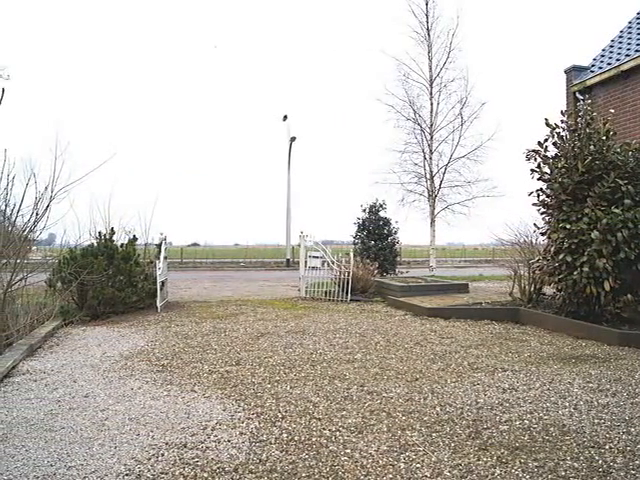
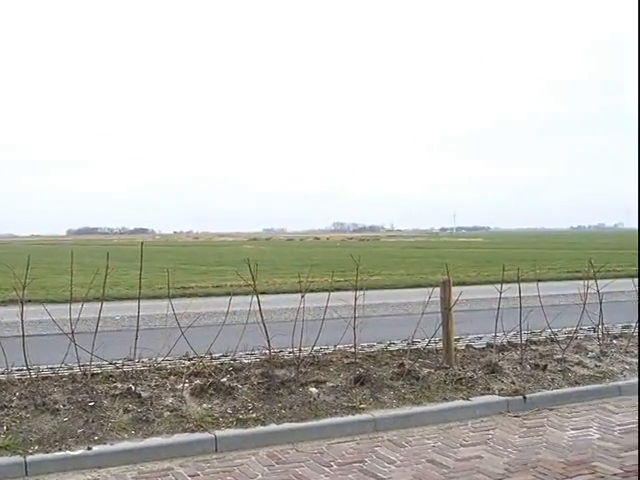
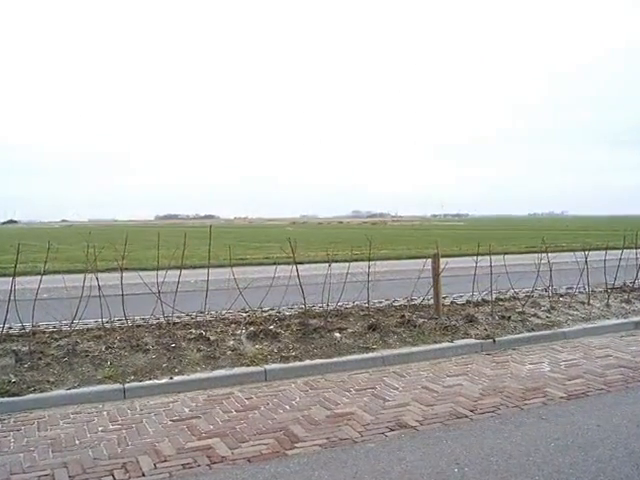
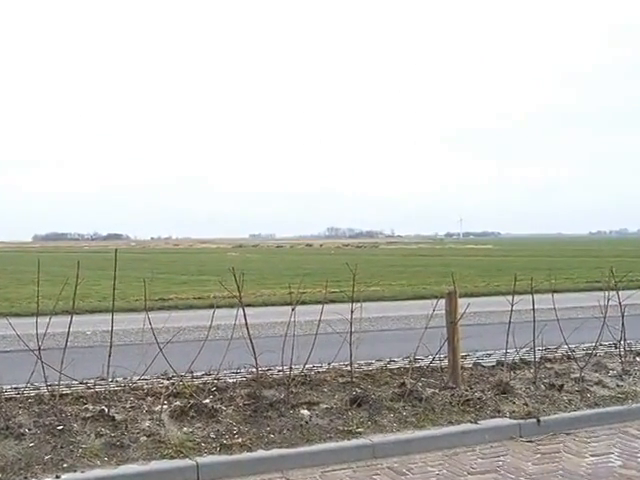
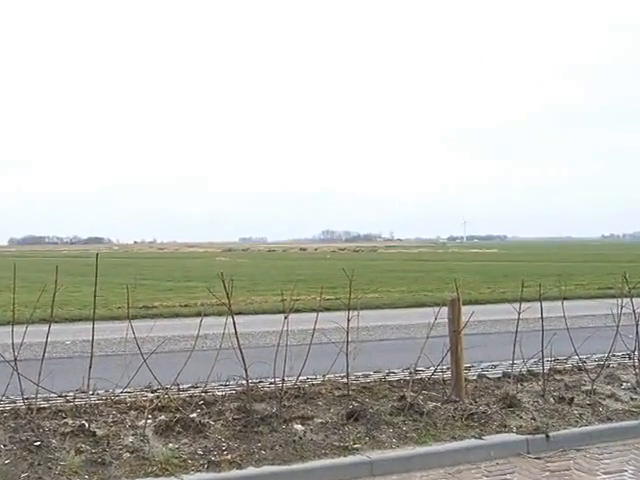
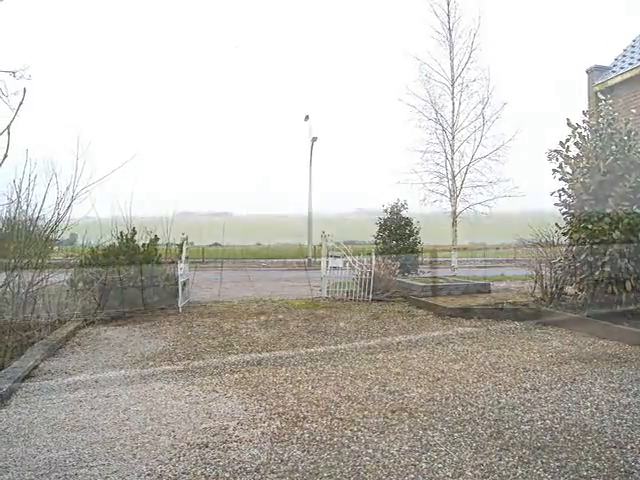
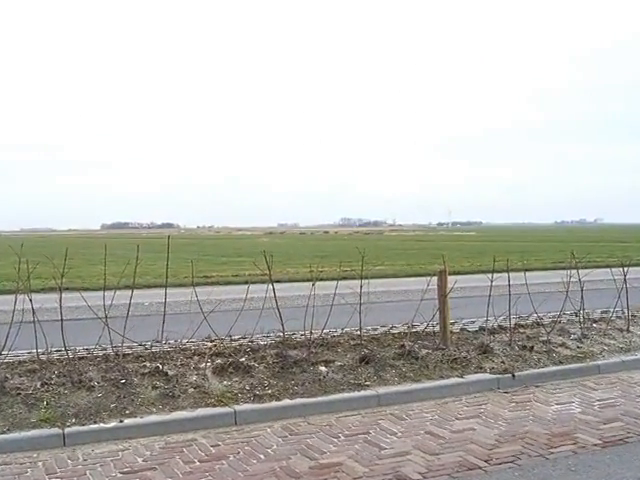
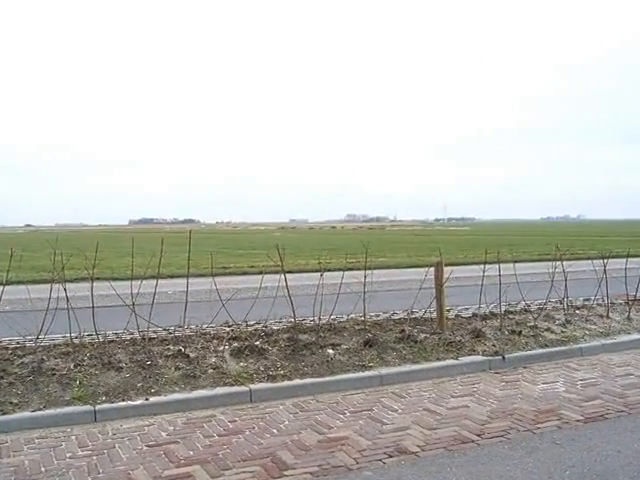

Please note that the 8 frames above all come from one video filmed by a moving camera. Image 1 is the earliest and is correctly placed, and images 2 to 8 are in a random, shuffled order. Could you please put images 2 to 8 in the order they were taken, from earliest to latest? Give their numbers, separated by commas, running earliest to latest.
6, 3, 8, 7, 2, 4, 5
